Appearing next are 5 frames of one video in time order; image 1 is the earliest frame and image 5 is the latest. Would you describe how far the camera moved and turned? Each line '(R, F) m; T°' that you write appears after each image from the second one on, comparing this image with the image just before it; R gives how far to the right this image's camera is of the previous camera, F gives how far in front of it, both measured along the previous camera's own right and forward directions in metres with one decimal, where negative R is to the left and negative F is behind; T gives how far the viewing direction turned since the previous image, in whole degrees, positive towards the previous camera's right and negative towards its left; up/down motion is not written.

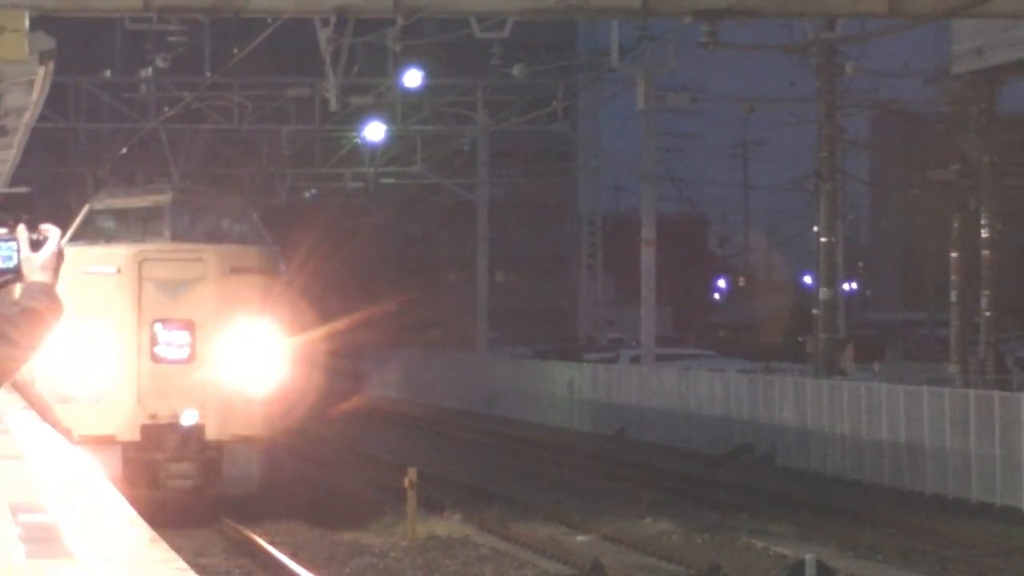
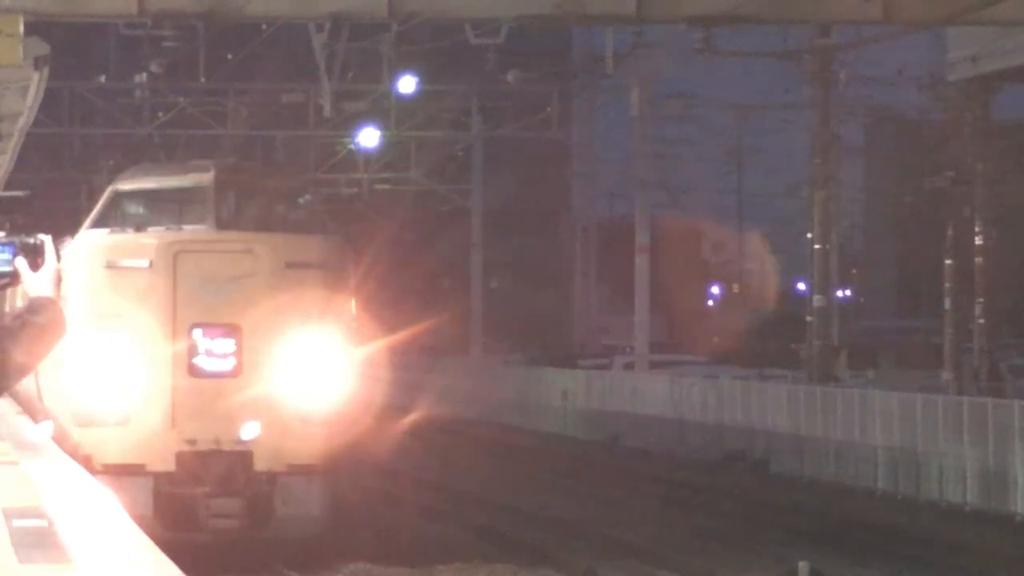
(0.0, 0.0) m; 0°
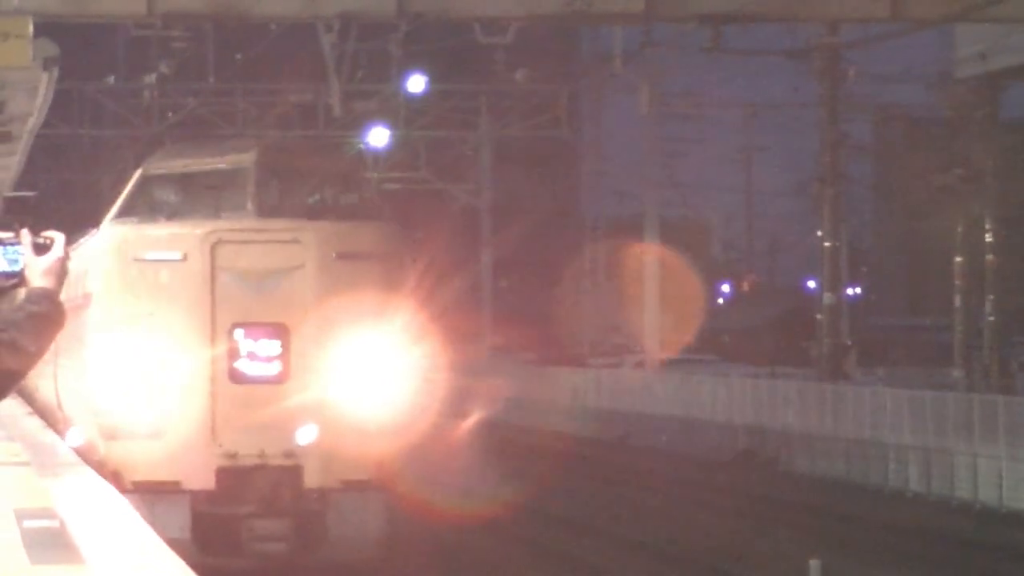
(0.0, 0.0) m; 0°
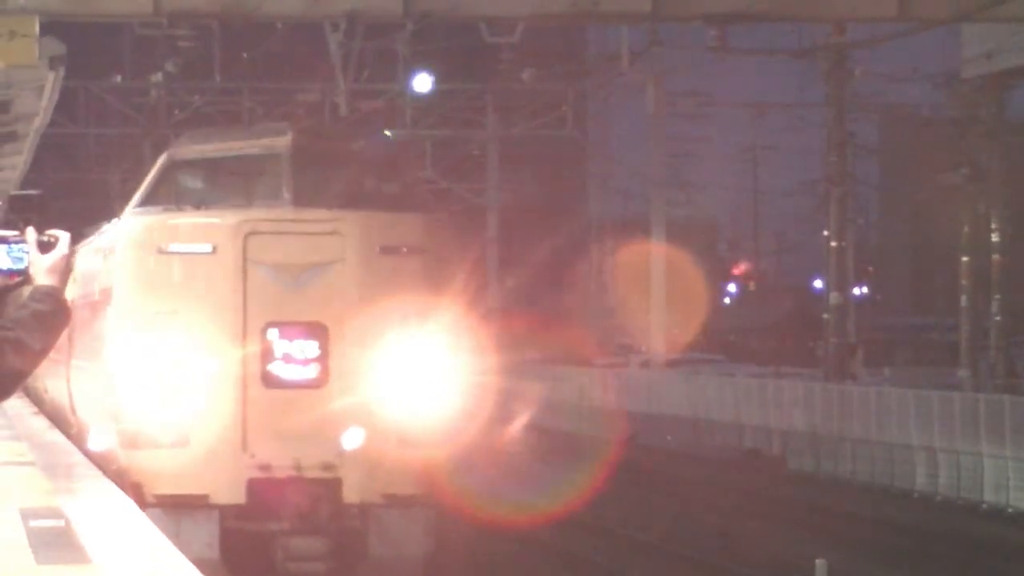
(0.0, 0.0) m; 0°
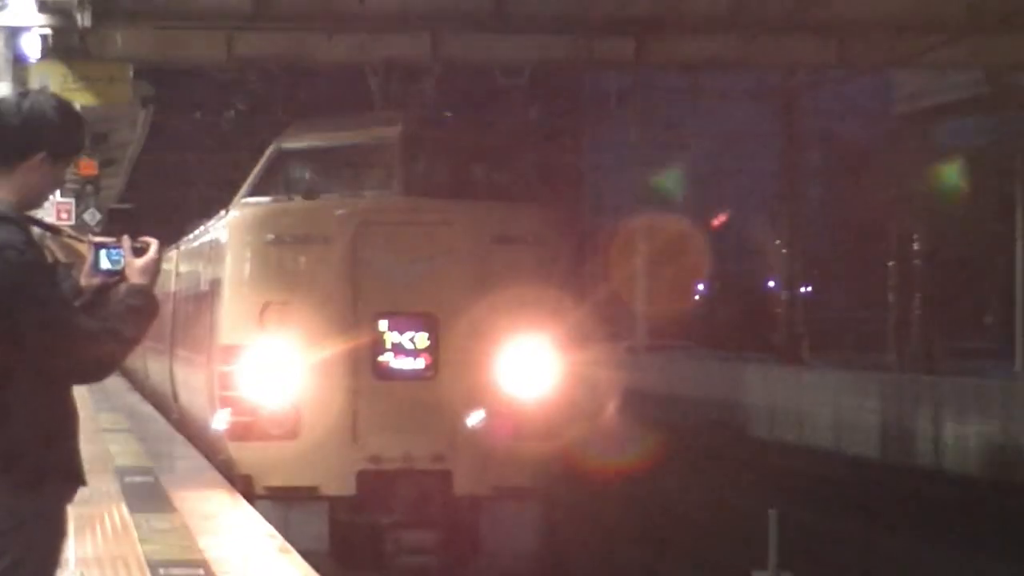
(+0.2, -0.9) m; -3°
